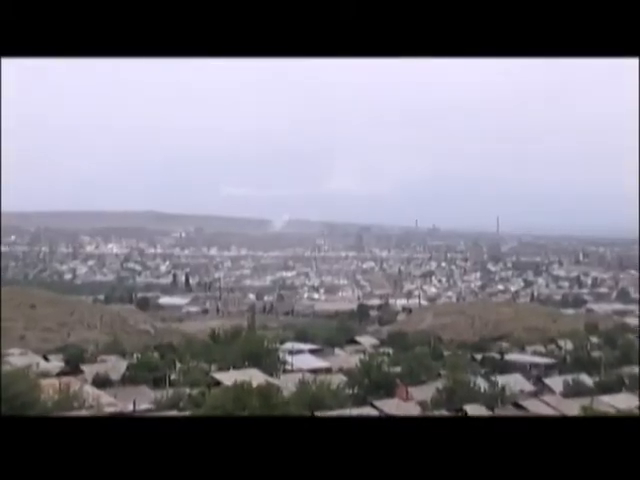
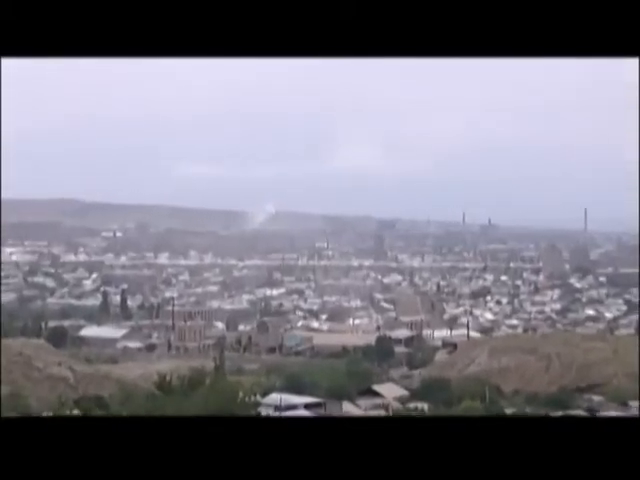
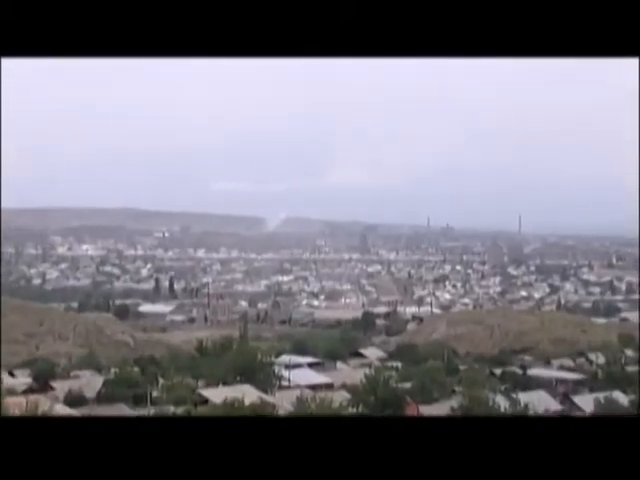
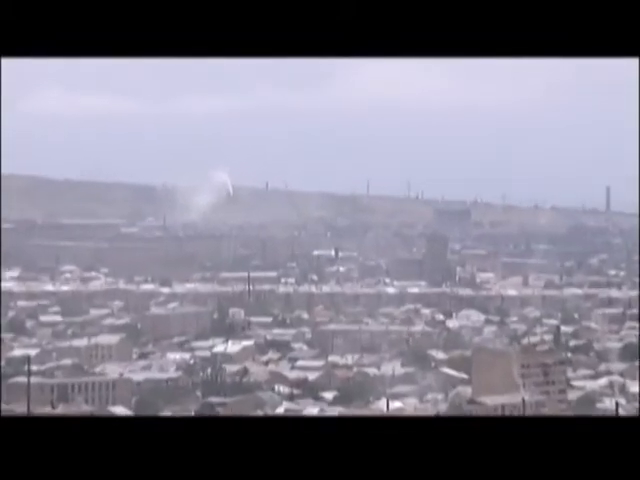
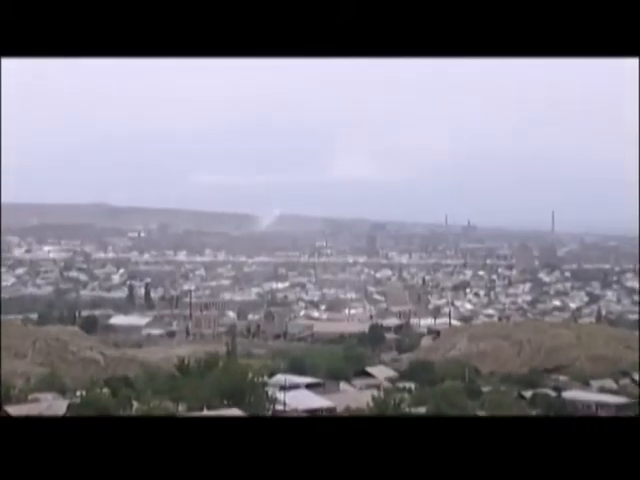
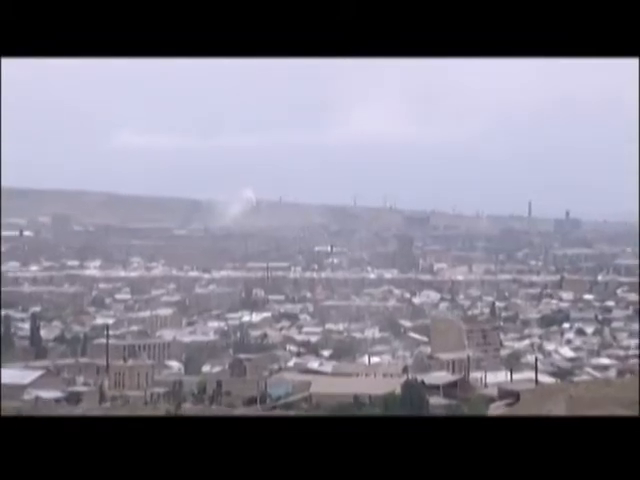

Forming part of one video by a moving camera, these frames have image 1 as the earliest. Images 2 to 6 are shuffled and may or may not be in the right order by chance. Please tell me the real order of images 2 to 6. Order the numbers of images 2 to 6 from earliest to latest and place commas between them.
3, 5, 2, 6, 4
